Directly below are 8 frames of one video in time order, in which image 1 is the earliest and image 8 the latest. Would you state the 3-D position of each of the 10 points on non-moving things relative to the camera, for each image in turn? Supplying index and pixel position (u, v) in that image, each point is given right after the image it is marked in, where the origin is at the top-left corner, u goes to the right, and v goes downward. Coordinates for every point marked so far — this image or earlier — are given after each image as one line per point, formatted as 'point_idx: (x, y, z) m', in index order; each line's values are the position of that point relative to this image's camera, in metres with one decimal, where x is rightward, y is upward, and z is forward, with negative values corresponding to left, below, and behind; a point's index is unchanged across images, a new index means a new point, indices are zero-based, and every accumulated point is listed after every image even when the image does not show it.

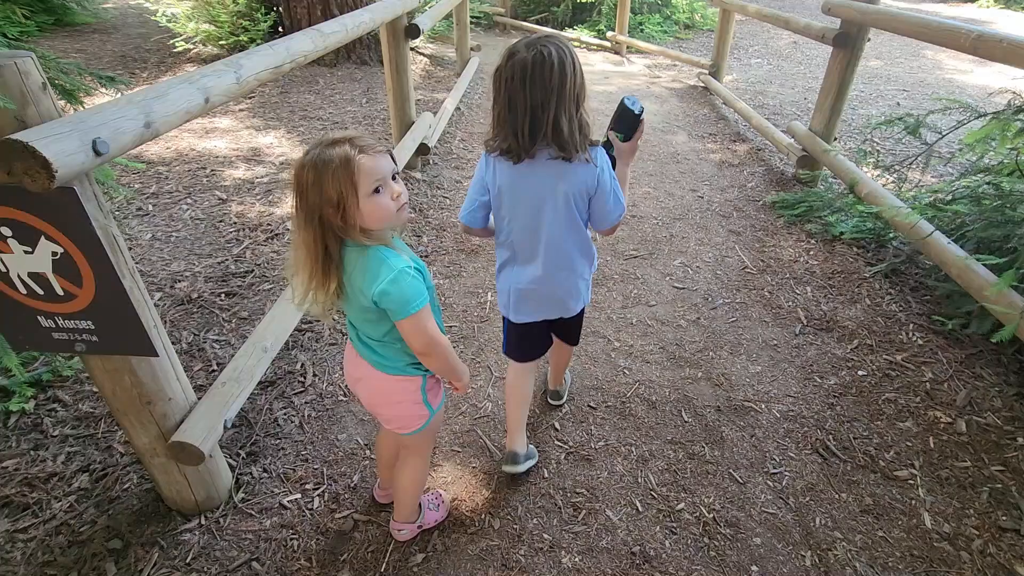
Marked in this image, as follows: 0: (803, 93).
0: (+3.4, +2.3, +6.2) m
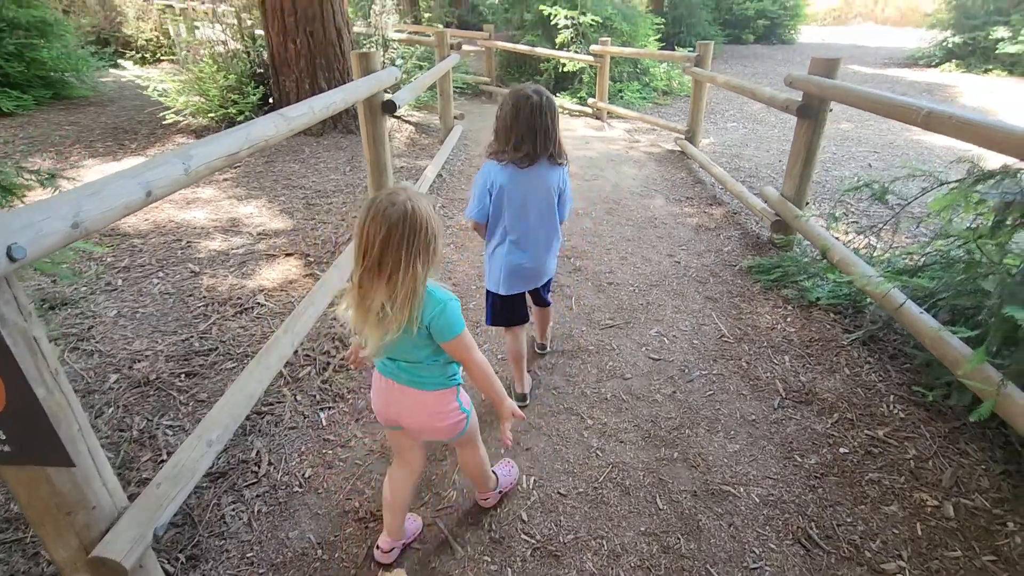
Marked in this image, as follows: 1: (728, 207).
0: (+3.2, +1.6, +6.4) m
1: (+1.8, +0.7, +4.5) m
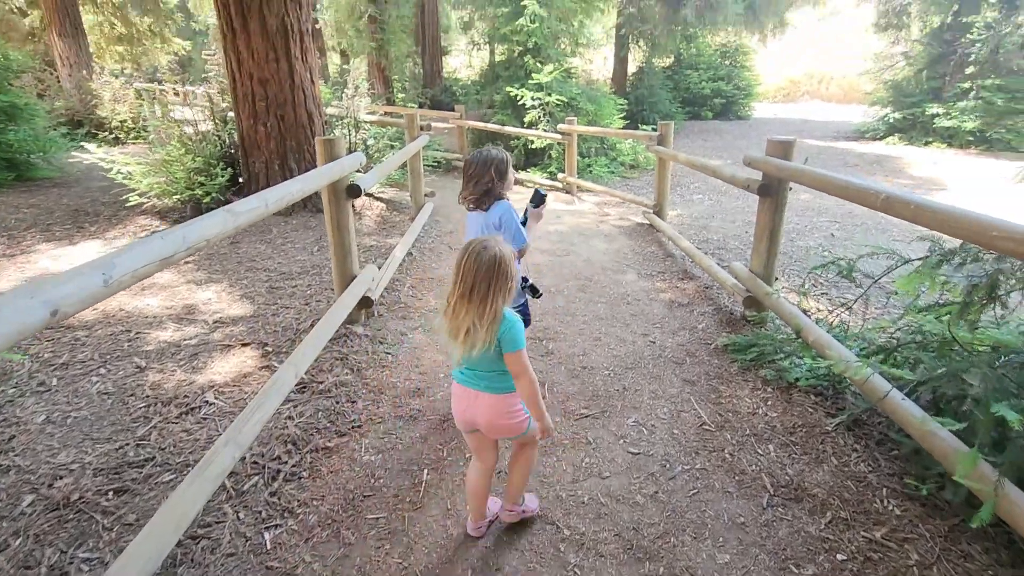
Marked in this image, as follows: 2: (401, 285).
0: (+2.9, +0.8, +6.6) m
1: (+1.6, +0.1, +4.5) m
2: (-0.9, 0.0, +4.5) m
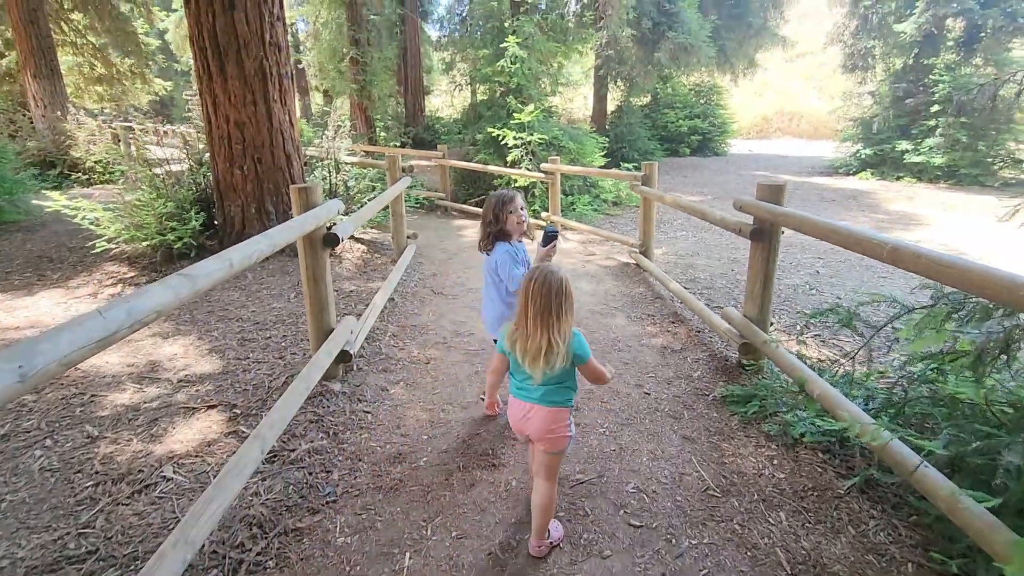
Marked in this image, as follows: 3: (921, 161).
0: (+2.7, +0.3, +6.6) m
1: (+1.5, -0.3, +4.4) m
2: (-1.1, -0.4, +4.3) m
3: (+10.2, +3.2, +13.1) m
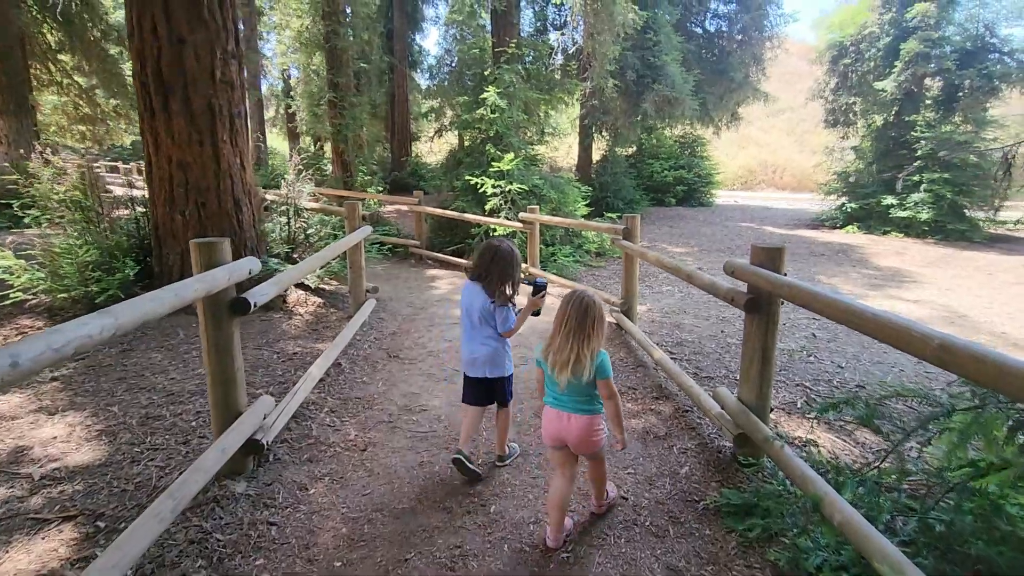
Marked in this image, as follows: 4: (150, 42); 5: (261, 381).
0: (+2.4, -0.4, +6.1) m
1: (+1.2, -0.8, +3.8) m
2: (-1.3, -0.8, +3.6) m
3: (+9.7, +1.8, +13.0) m
4: (-3.3, +2.2, +4.8) m
5: (-1.9, -0.7, +4.0) m
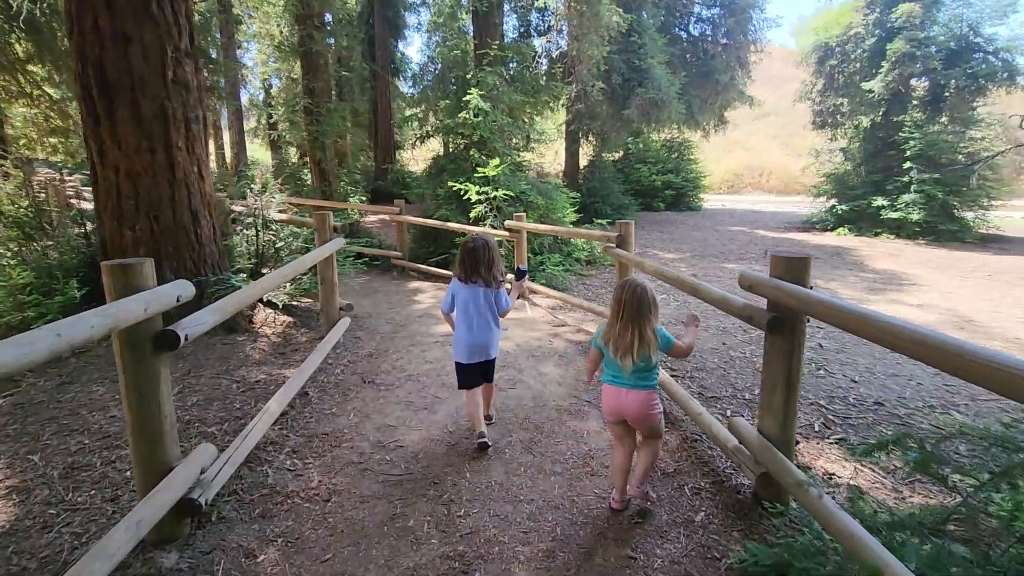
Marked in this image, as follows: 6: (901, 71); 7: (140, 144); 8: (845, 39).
0: (+2.2, -0.5, +5.7) m
1: (+1.1, -0.9, +3.4) m
2: (-1.4, -1.0, +3.2) m
3: (+9.4, +1.7, +12.8) m
4: (-3.5, +2.1, +4.4) m
5: (-2.0, -0.9, +3.5) m
6: (+9.2, +5.1, +12.5) m
7: (-3.2, +1.2, +4.5) m
8: (+8.6, +6.4, +13.6) m
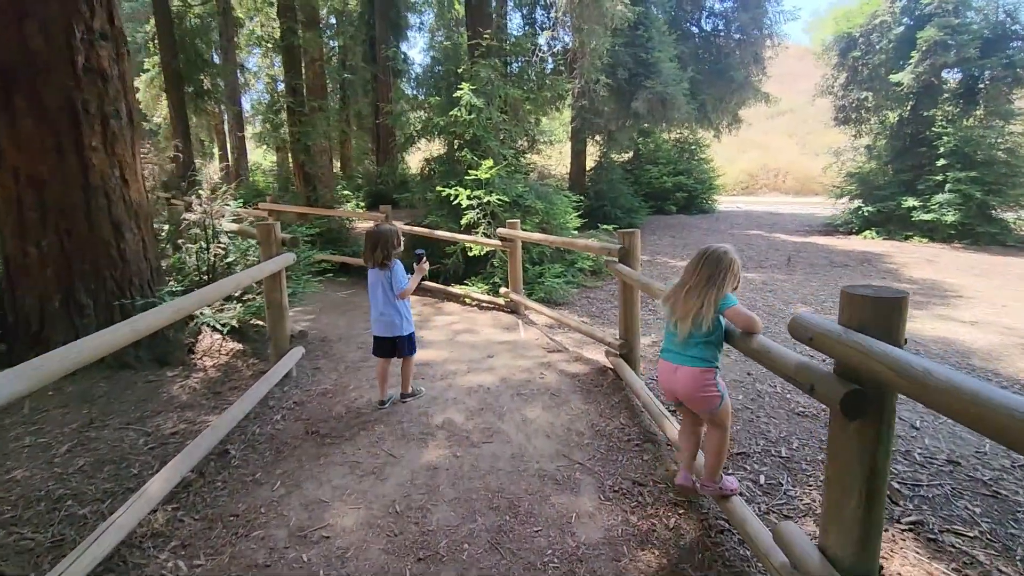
0: (+2.1, -0.7, +4.8) m
1: (+0.9, -1.1, +2.5) m
2: (-1.6, -1.2, +2.4) m
3: (+9.4, +1.5, +11.8) m
4: (-3.6, +1.9, +3.6) m
5: (-2.2, -1.1, +2.8) m
6: (+9.2, +5.0, +11.5) m
7: (-3.4, +1.0, +3.8) m
8: (+8.6, +6.3, +12.7) m
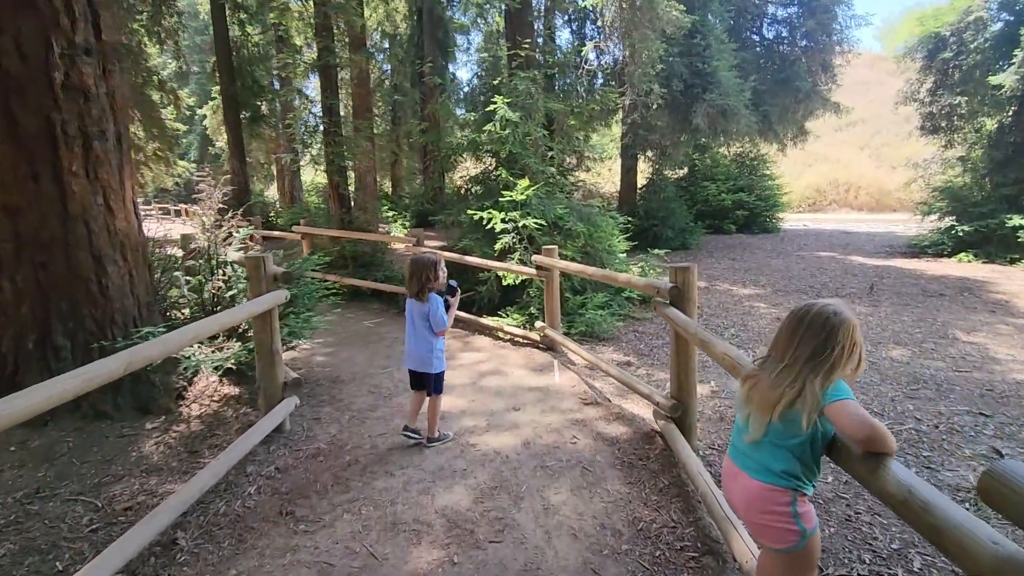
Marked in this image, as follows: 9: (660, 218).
0: (+2.3, -1.0, +3.9) m
1: (+0.9, -1.3, +1.7) m
2: (-1.6, -1.4, +1.8) m
3: (+10.3, +0.9, +10.1) m
4: (-3.5, +1.6, +3.3) m
5: (-2.1, -1.3, +2.2) m
6: (+10.1, +4.4, +10.0) m
7: (-3.2, +0.8, +3.4) m
8: (+9.6, +5.6, +11.2) m
9: (+3.6, +1.7, +12.6) m
